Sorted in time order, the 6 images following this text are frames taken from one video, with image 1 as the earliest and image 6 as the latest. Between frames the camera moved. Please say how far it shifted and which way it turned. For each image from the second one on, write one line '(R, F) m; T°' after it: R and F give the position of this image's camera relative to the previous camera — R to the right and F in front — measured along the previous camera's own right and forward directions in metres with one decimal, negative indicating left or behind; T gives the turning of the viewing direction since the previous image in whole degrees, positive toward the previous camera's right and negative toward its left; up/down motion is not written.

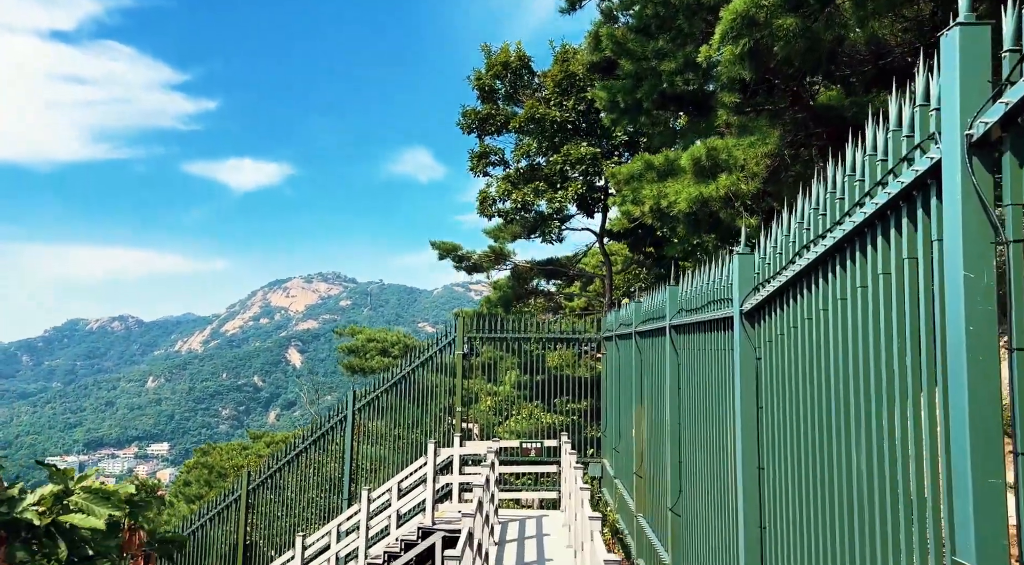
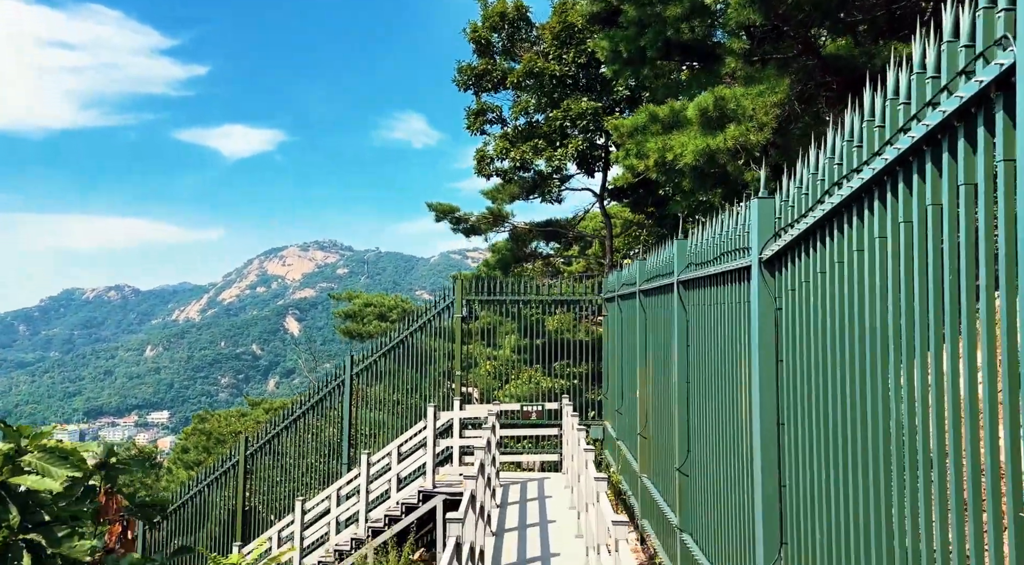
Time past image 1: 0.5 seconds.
(0.0, +0.3) m; 0°
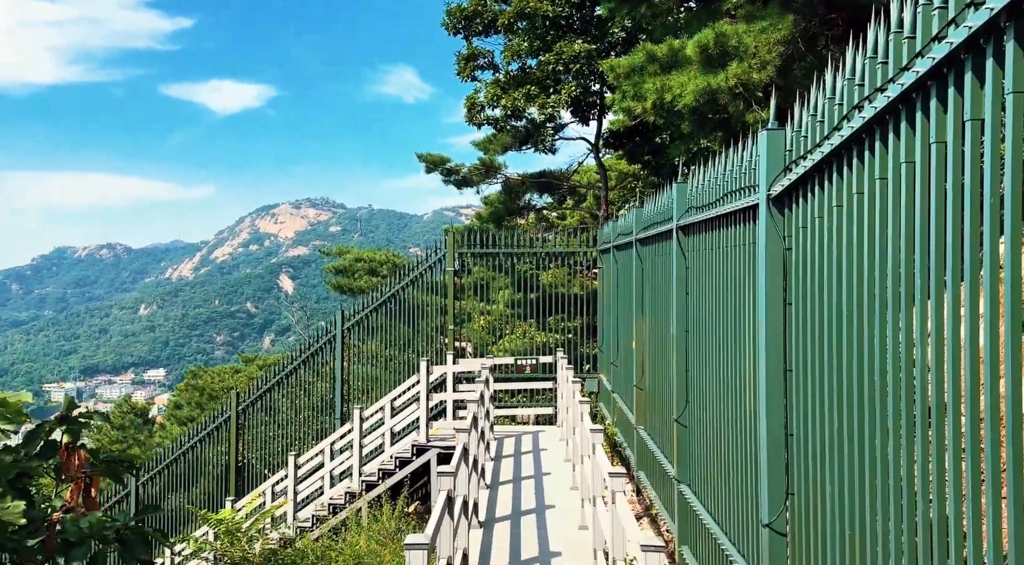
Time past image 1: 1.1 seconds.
(0.0, +0.2) m; 0°
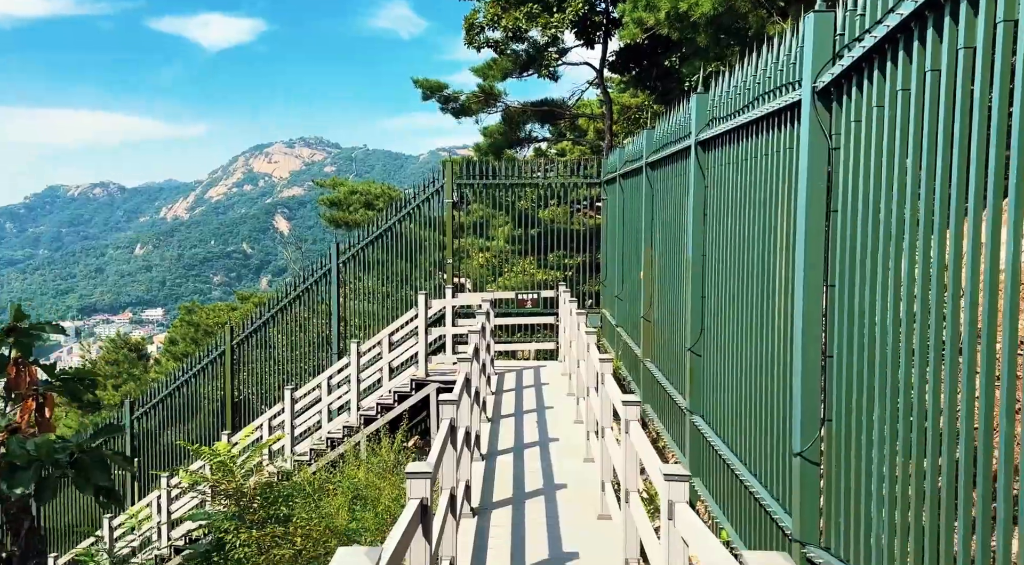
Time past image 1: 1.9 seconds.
(-0.1, +0.4) m; 0°
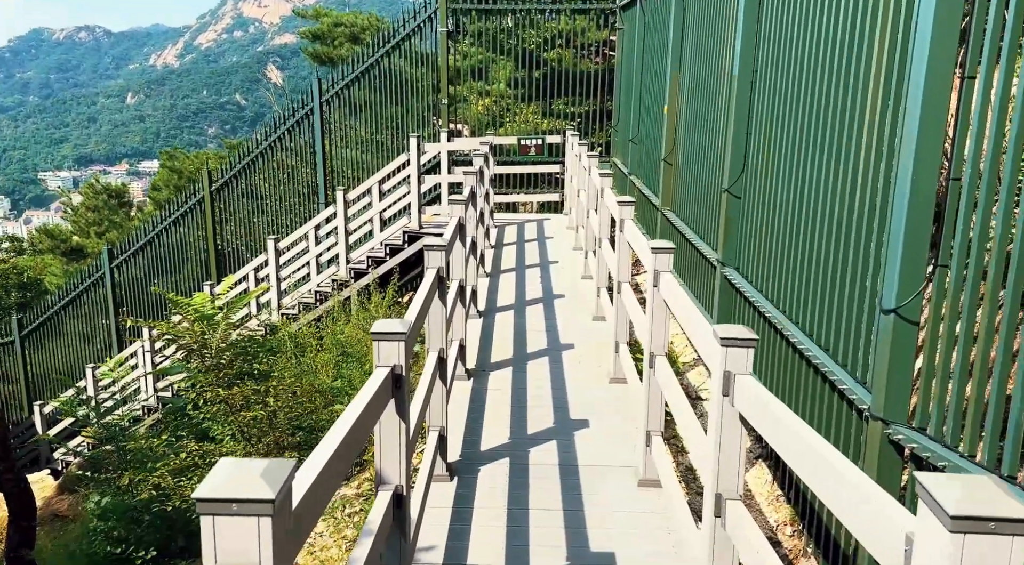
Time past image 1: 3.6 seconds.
(0.0, +0.9) m; 0°
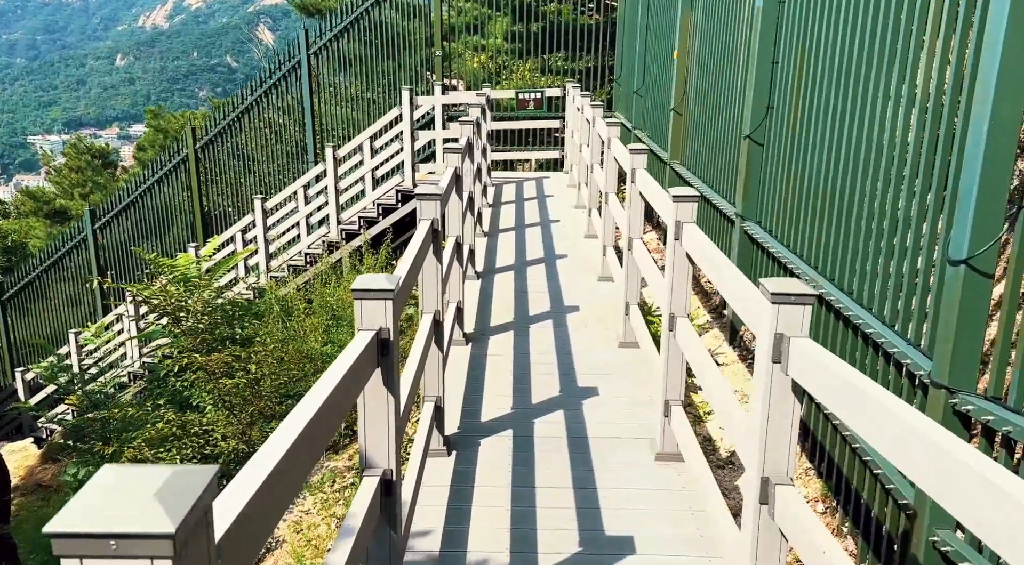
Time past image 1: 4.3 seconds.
(0.0, +0.4) m; 0°
